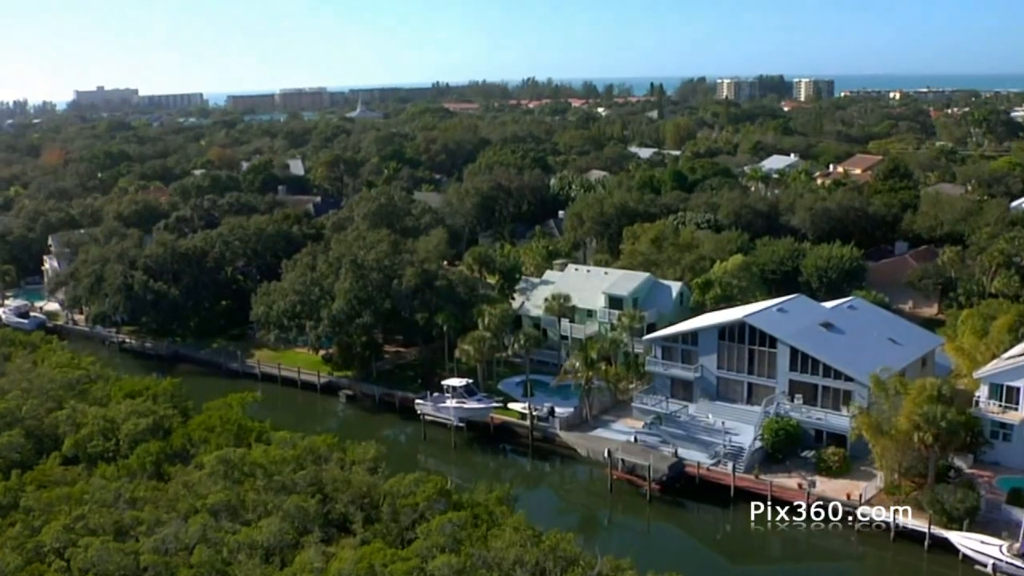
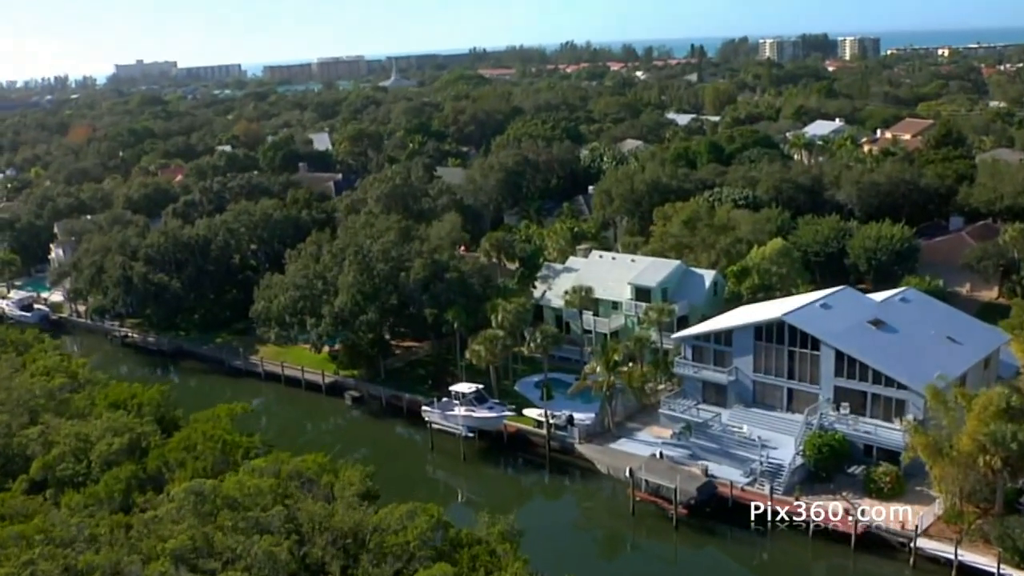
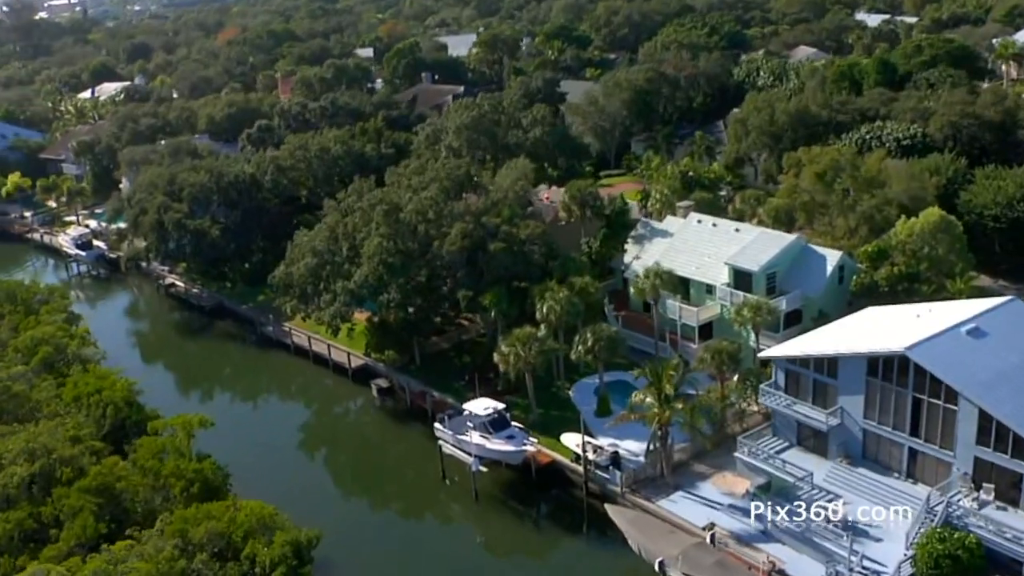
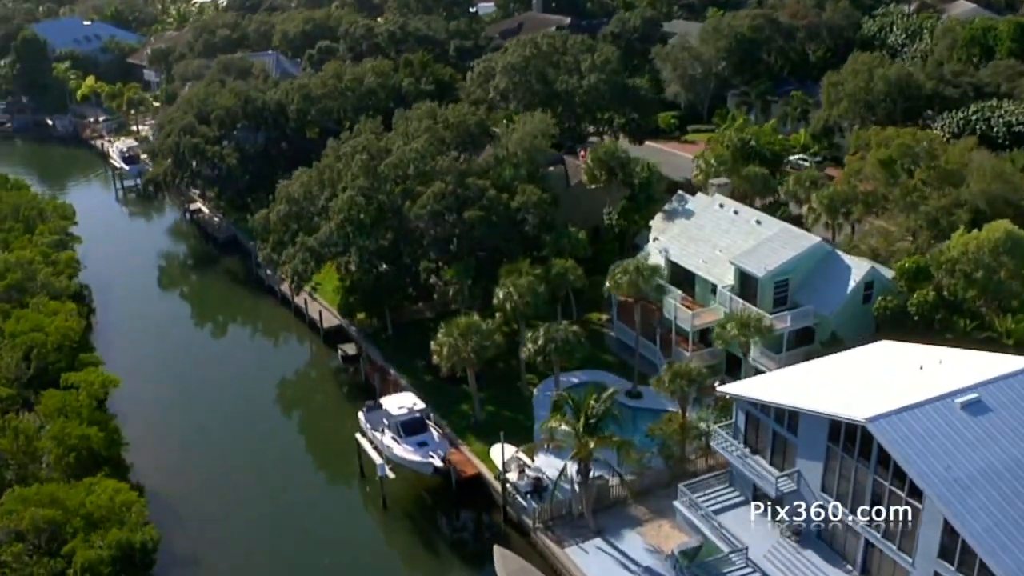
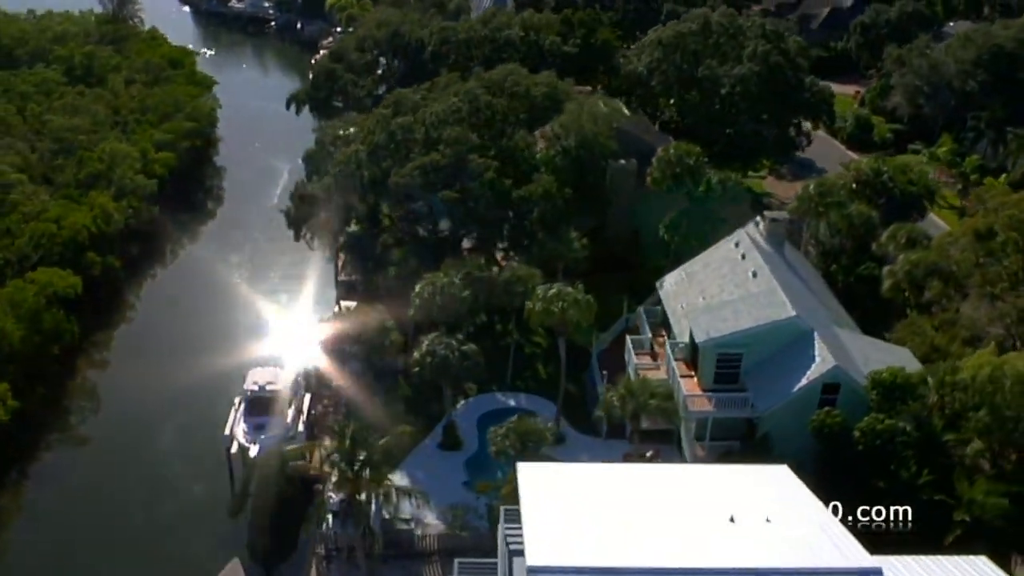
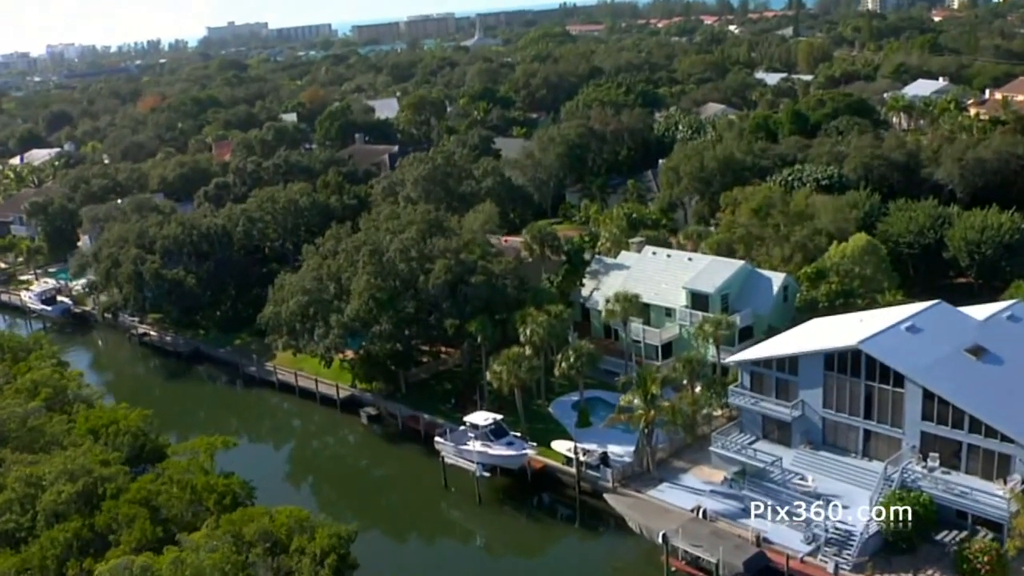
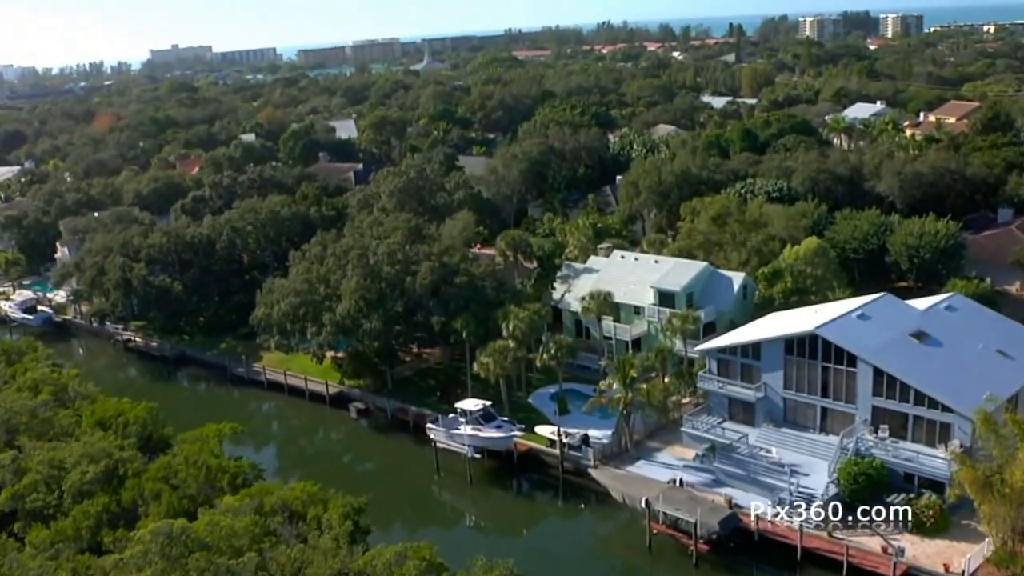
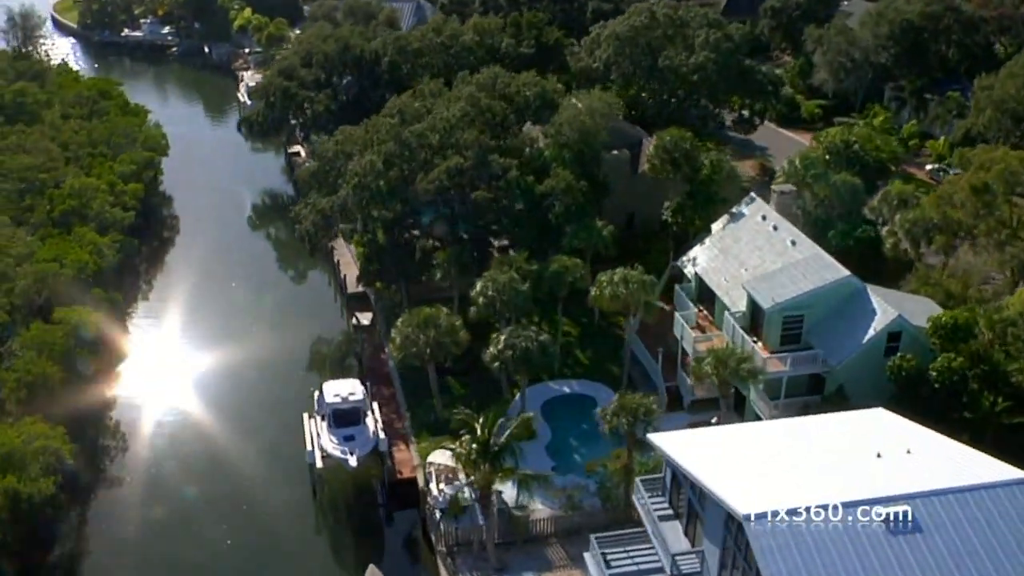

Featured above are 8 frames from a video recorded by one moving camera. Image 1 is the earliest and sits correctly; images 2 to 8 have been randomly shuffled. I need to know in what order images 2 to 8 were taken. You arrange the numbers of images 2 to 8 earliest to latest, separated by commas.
2, 7, 6, 3, 4, 8, 5
